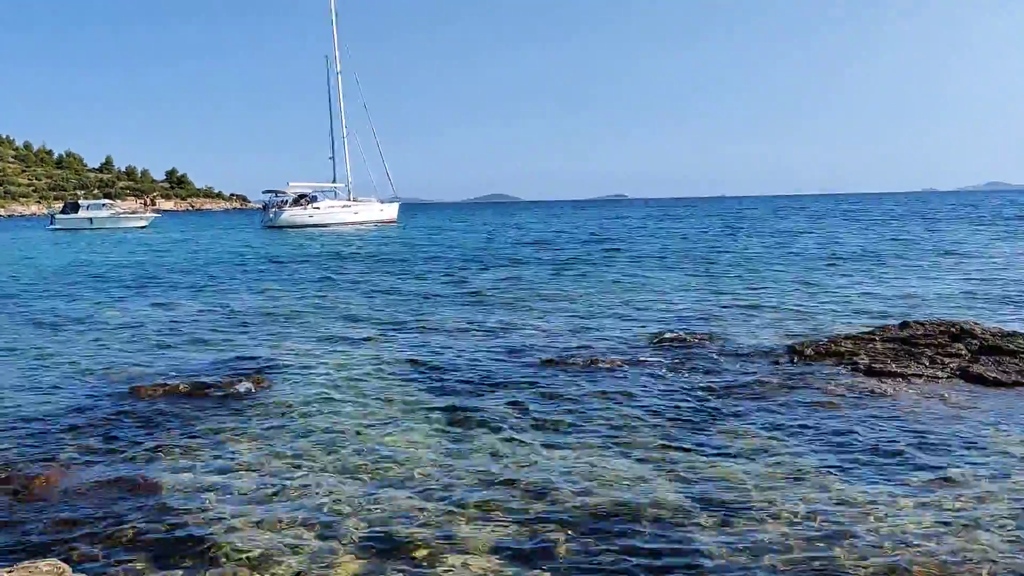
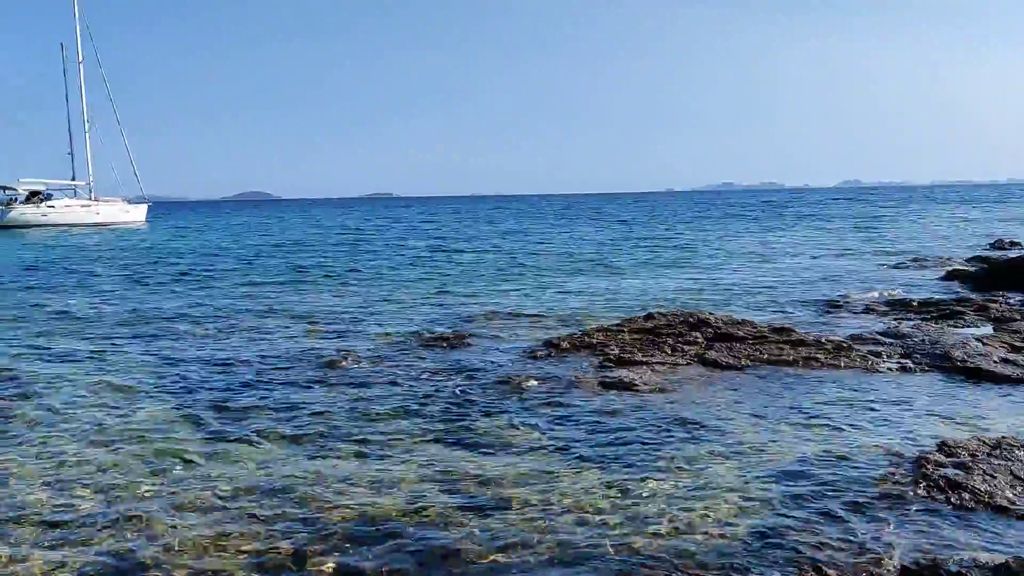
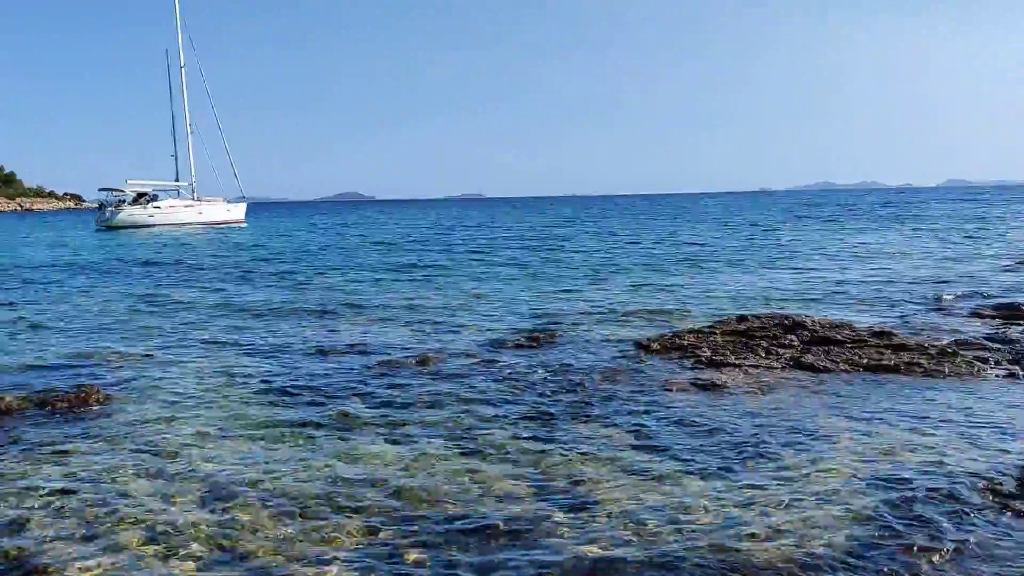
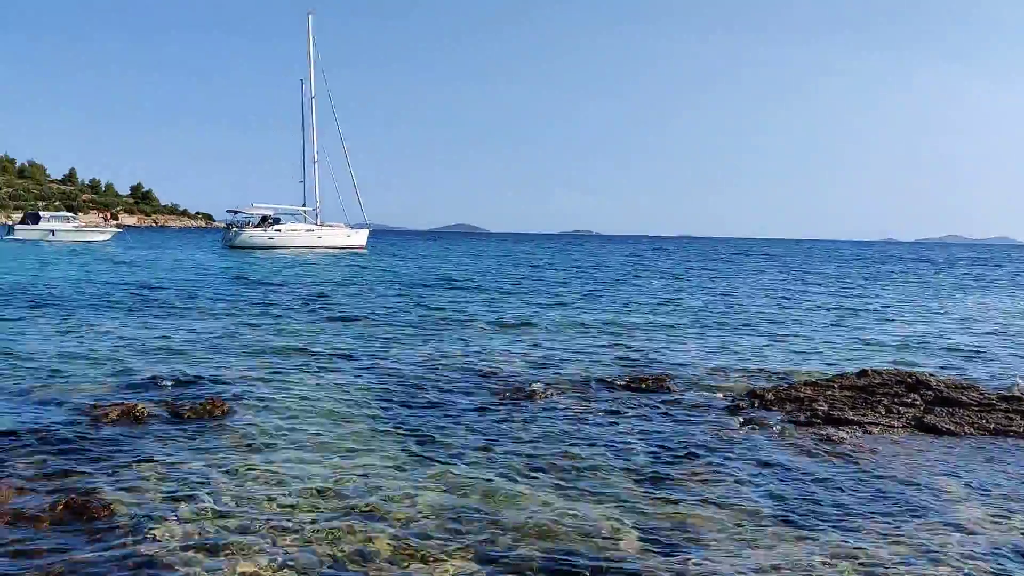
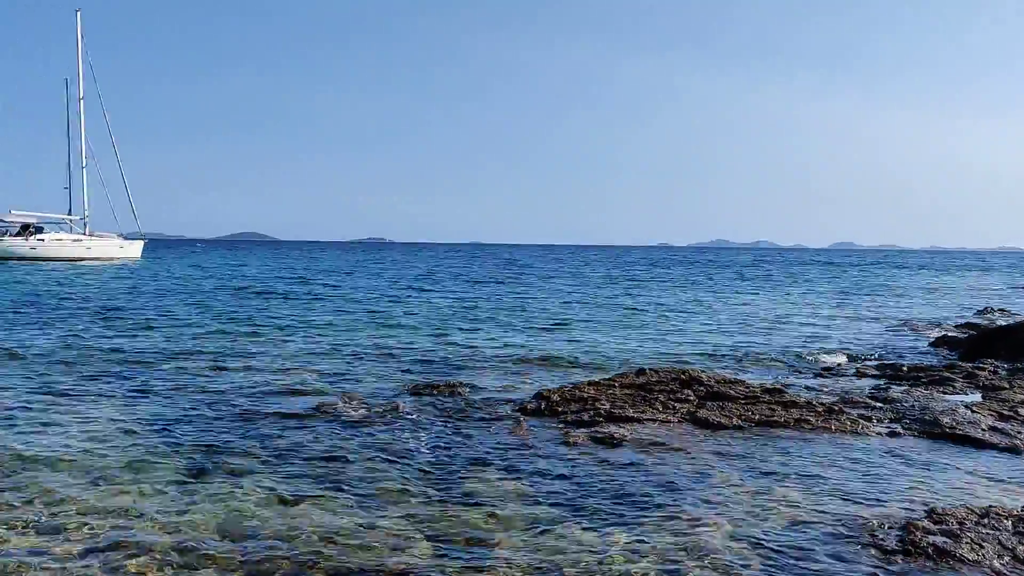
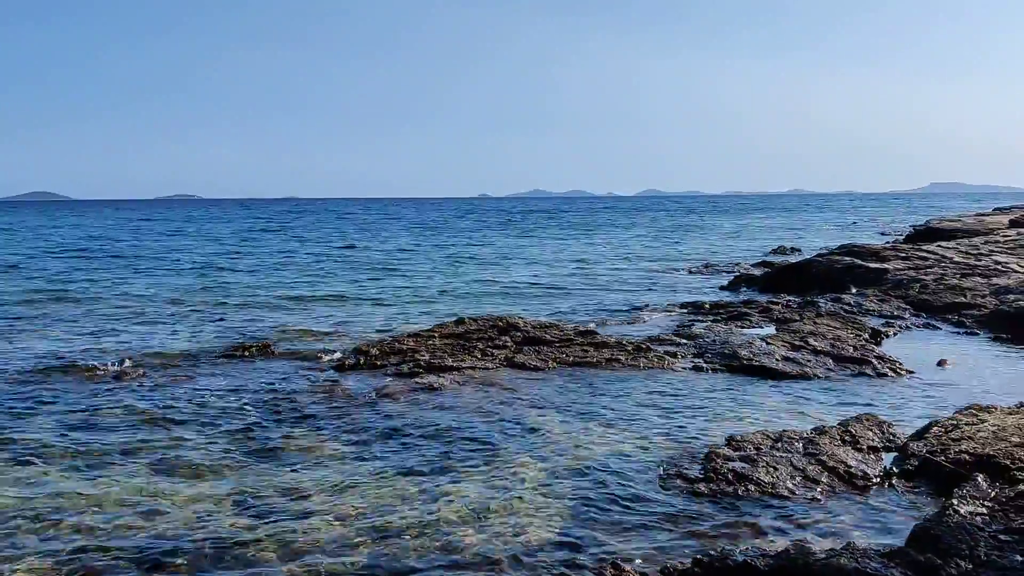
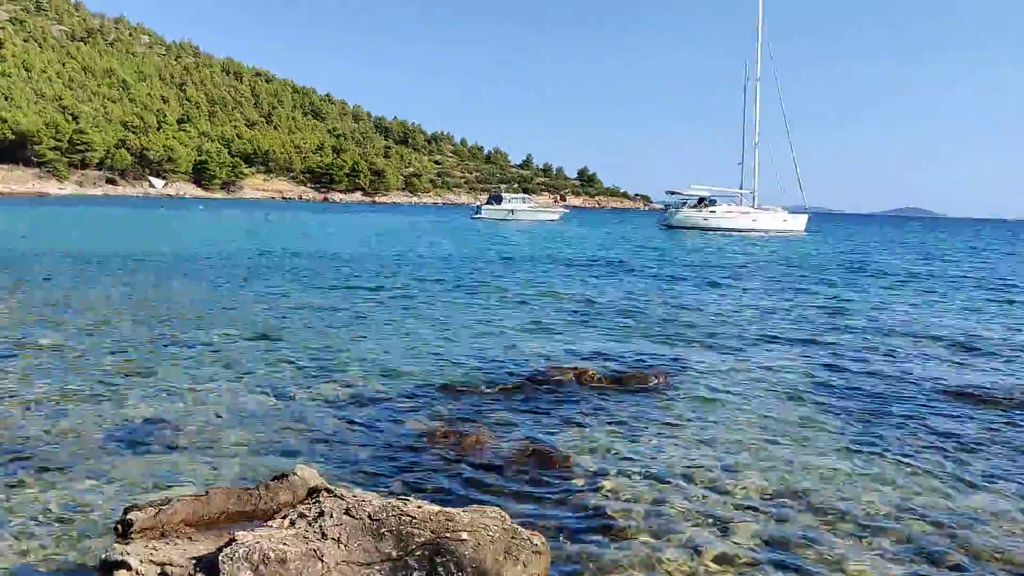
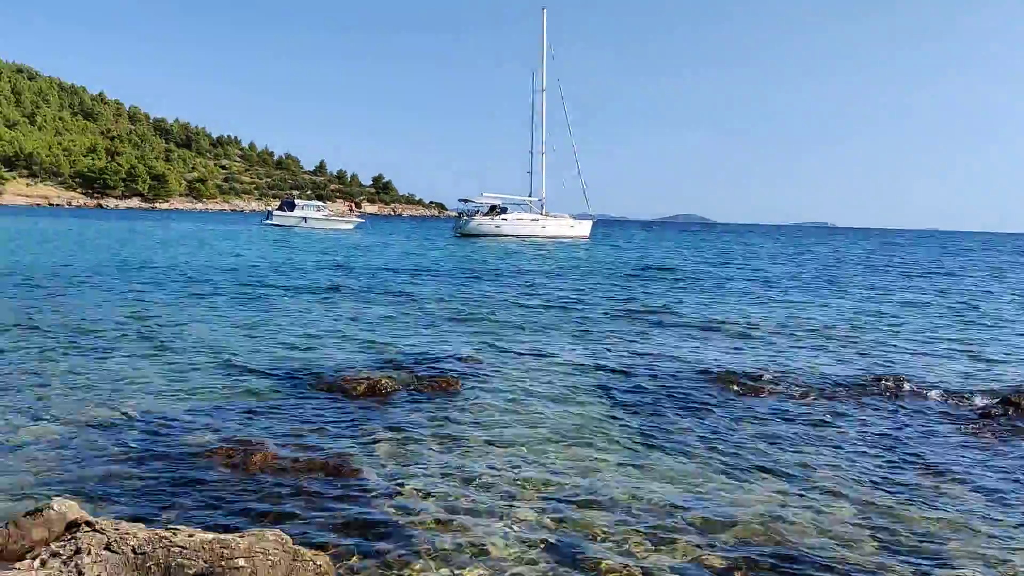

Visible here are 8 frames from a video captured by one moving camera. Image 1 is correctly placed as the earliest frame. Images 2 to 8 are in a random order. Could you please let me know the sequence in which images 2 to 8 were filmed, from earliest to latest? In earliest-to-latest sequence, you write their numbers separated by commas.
3, 2, 6, 5, 4, 8, 7
